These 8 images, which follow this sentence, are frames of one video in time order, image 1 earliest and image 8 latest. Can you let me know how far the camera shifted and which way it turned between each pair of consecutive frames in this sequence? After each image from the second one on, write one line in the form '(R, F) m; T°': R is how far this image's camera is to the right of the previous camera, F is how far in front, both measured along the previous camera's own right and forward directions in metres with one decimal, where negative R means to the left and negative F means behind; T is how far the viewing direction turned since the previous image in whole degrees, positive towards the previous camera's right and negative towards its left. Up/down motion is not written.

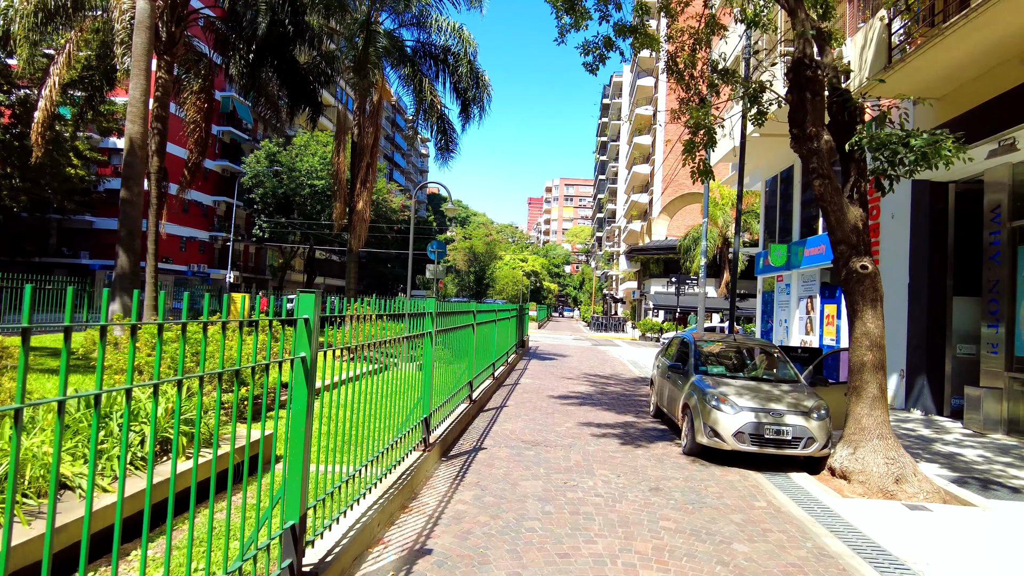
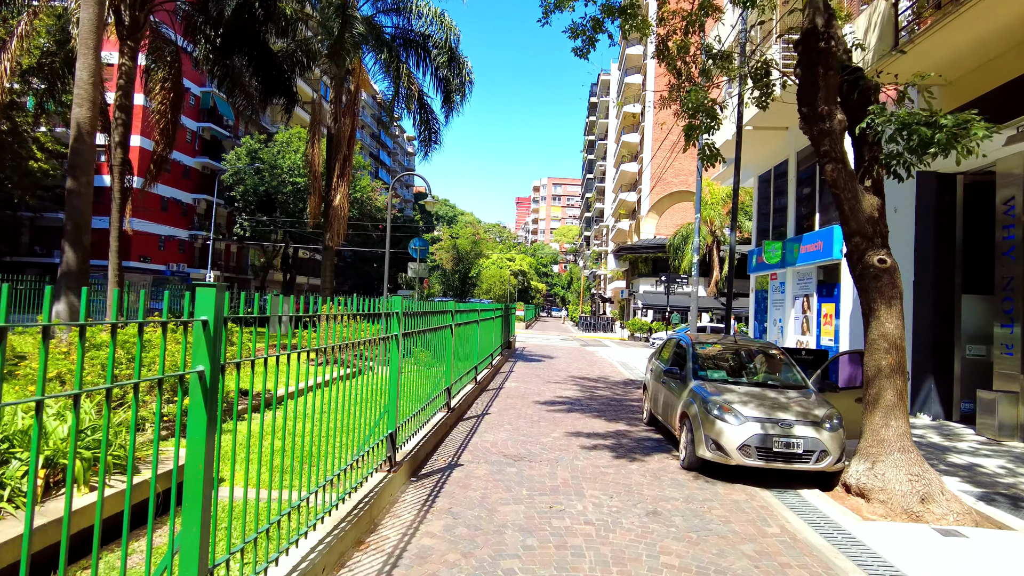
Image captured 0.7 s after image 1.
(+0.1, +0.7) m; +1°
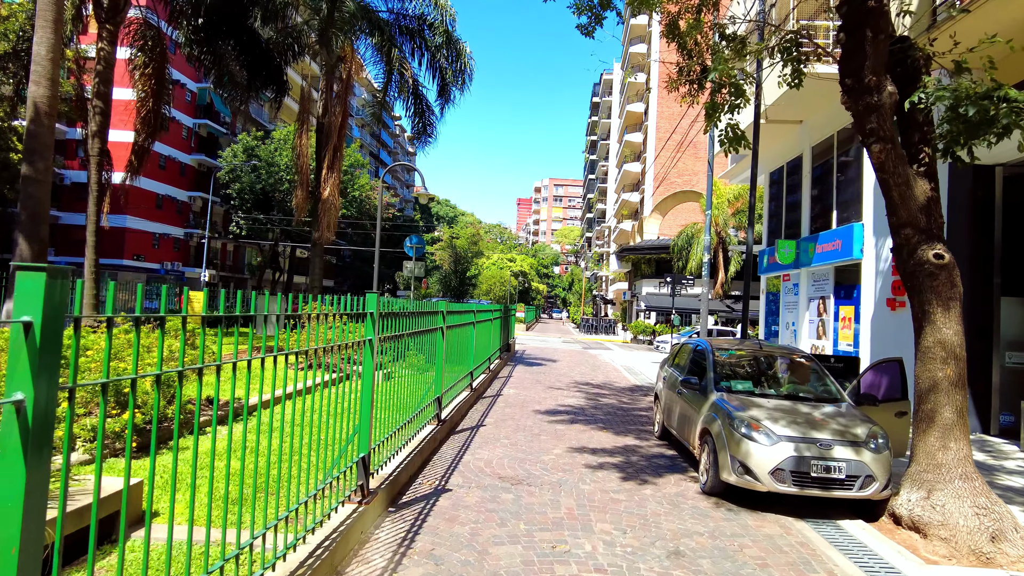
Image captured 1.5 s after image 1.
(0.0, +0.8) m; 0°
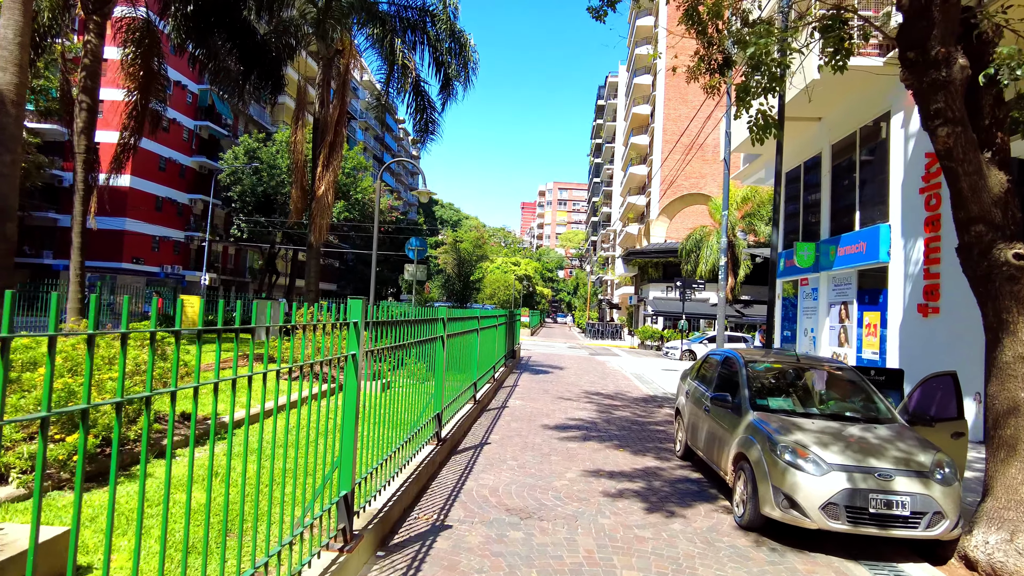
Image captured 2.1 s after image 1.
(0.0, +0.7) m; 0°
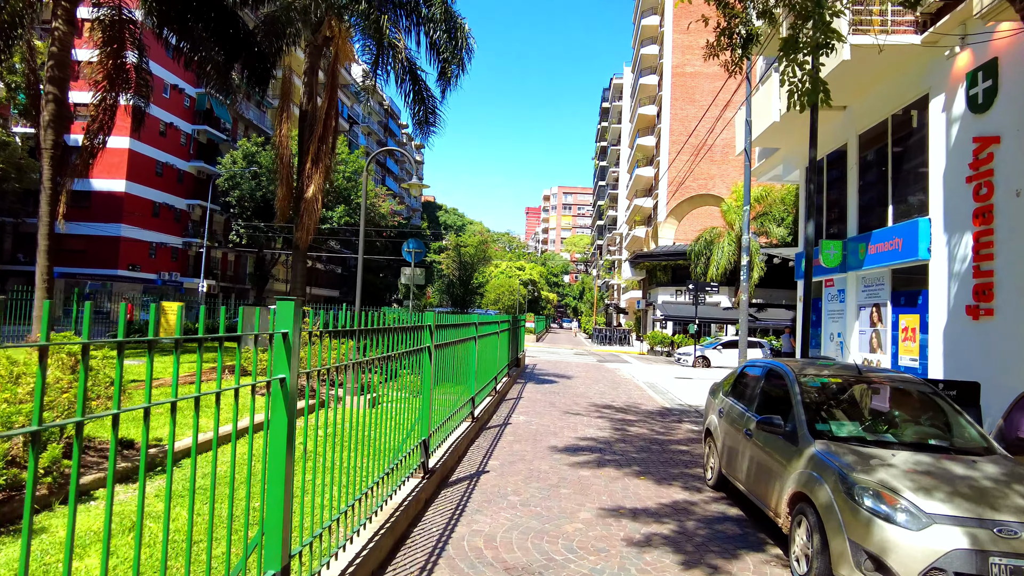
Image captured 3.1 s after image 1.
(0.0, +1.0) m; 0°
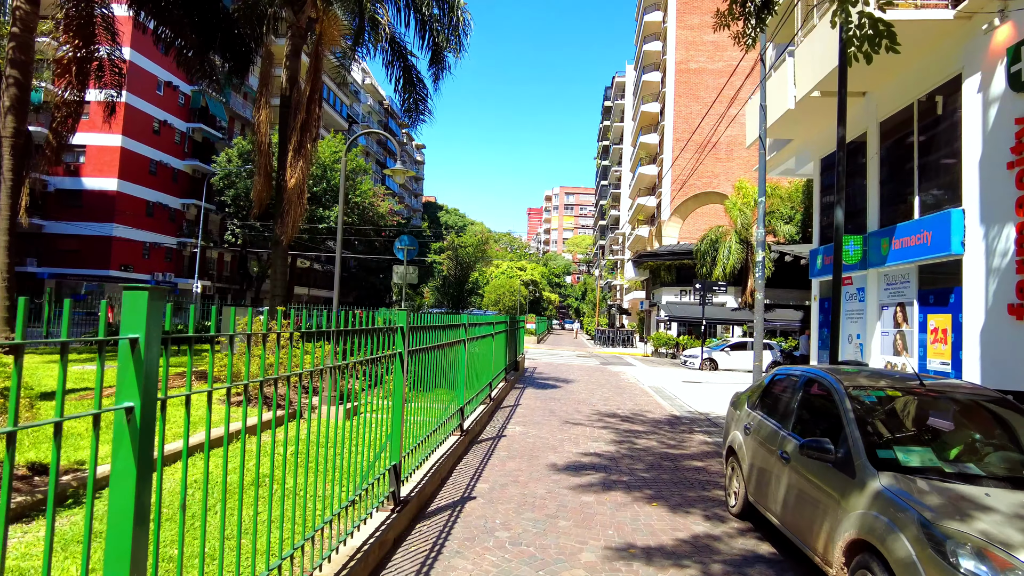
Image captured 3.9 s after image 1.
(+0.1, +0.8) m; 0°
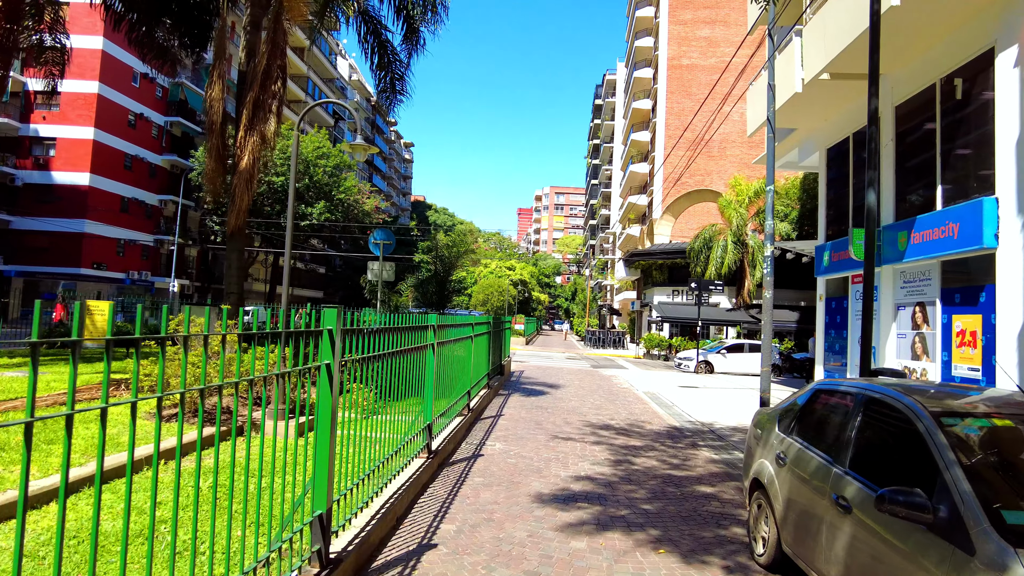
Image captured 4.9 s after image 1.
(+0.1, +1.1) m; +1°
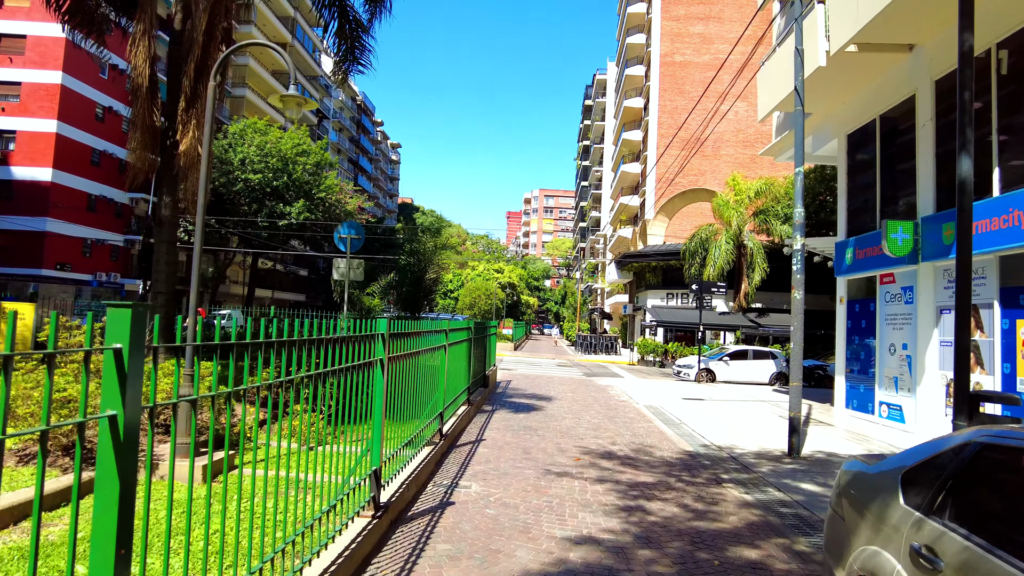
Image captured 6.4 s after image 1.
(+0.1, +1.6) m; +1°
